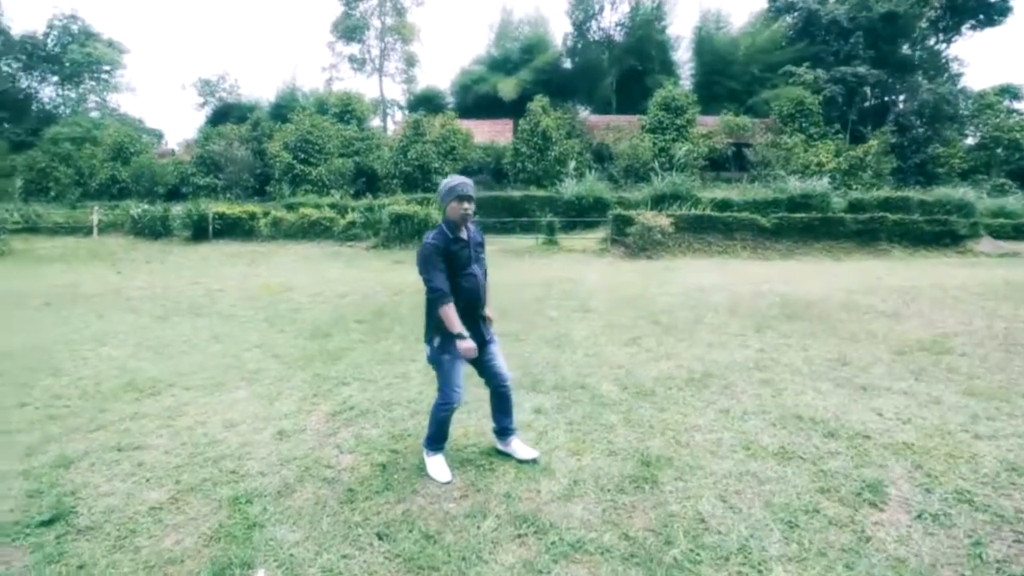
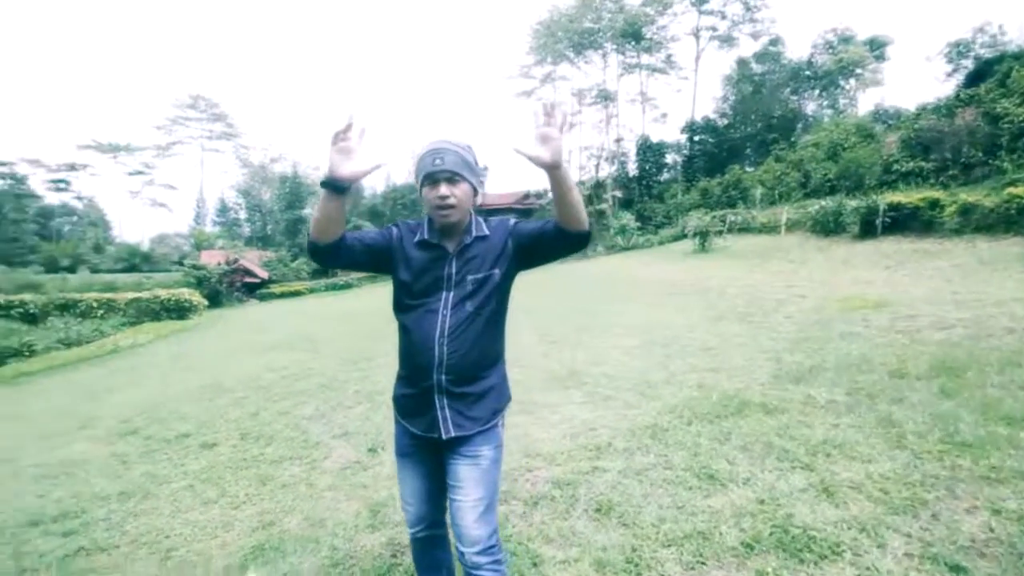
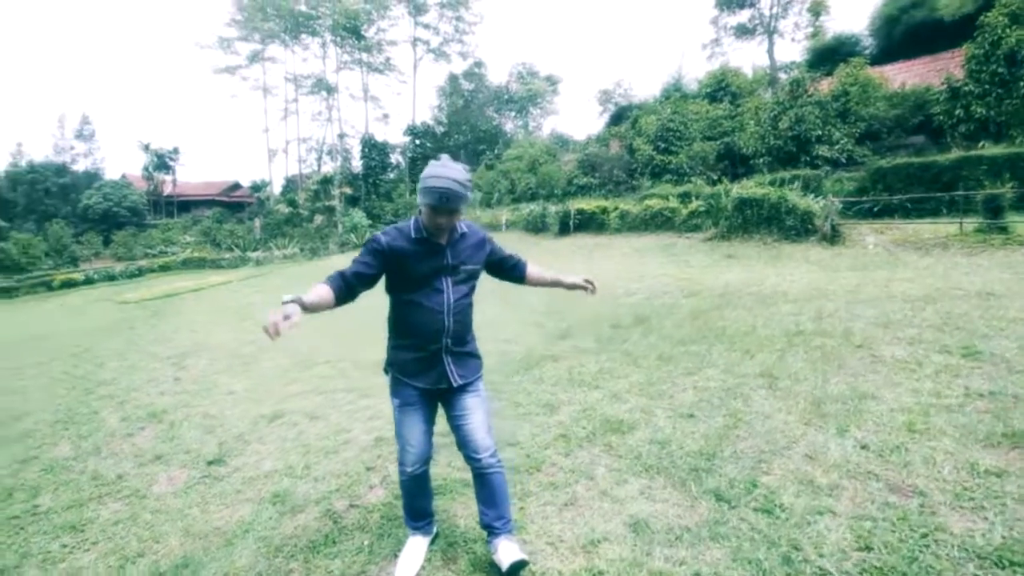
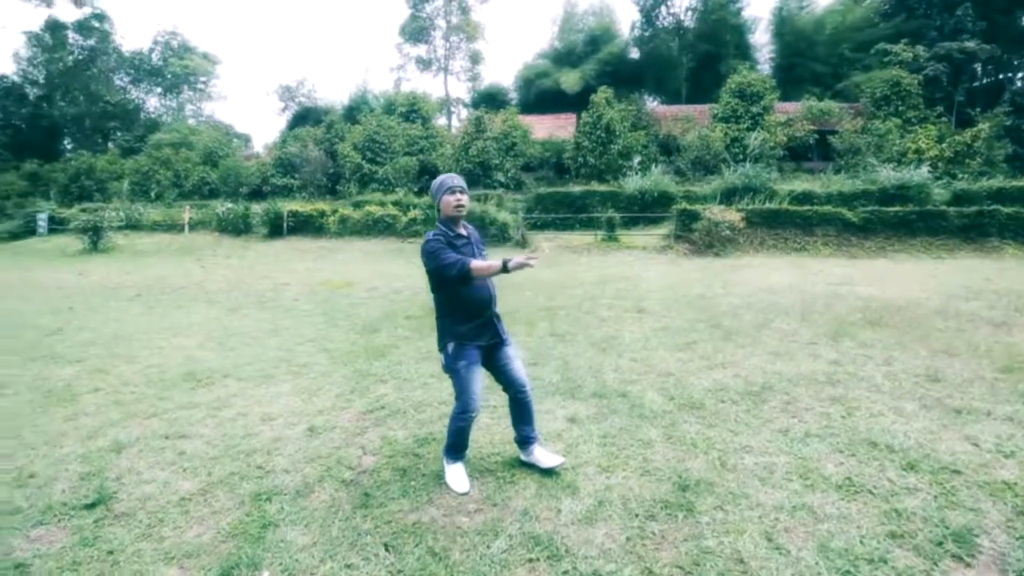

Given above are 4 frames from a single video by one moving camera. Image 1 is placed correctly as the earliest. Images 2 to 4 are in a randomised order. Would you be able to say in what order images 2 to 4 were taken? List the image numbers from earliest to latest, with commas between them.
4, 3, 2
